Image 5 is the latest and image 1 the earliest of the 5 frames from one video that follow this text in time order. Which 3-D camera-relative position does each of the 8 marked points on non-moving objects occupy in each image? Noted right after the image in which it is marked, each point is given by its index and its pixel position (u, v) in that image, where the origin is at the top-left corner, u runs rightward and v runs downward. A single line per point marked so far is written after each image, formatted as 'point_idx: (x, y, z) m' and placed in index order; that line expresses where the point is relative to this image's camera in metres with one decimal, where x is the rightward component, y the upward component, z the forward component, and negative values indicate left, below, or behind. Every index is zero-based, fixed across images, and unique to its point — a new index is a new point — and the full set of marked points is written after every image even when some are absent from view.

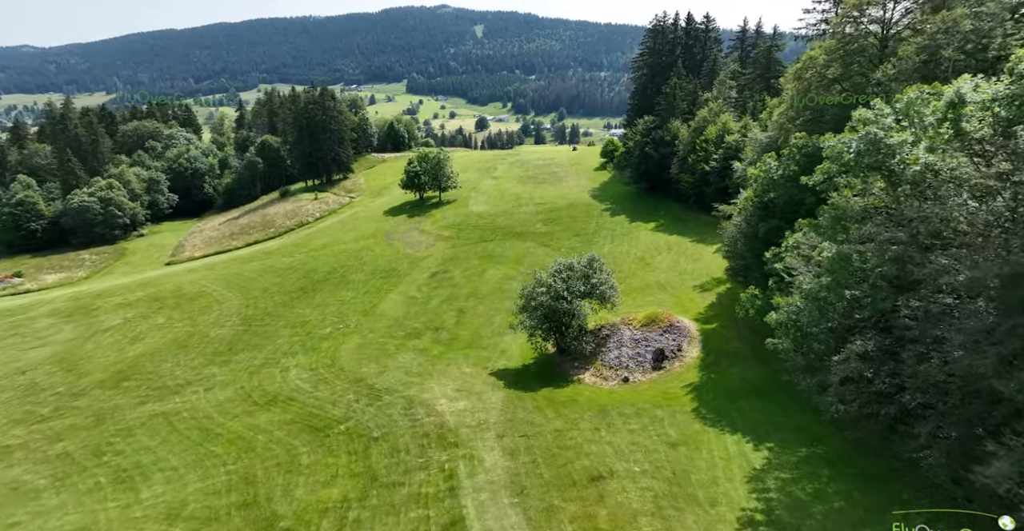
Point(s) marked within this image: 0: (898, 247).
0: (+11.2, +0.6, +14.5) m
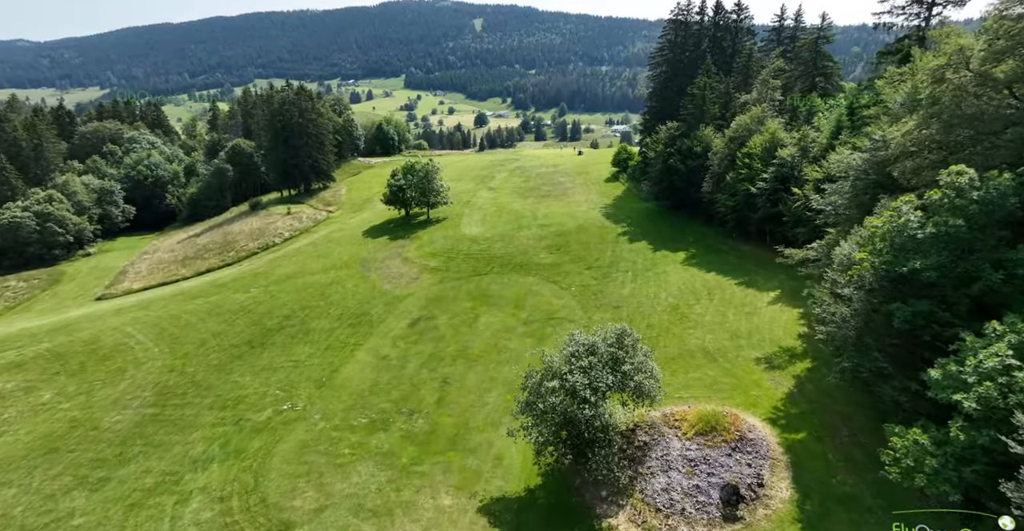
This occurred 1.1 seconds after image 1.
0: (+11.2, -3.0, +5.5) m
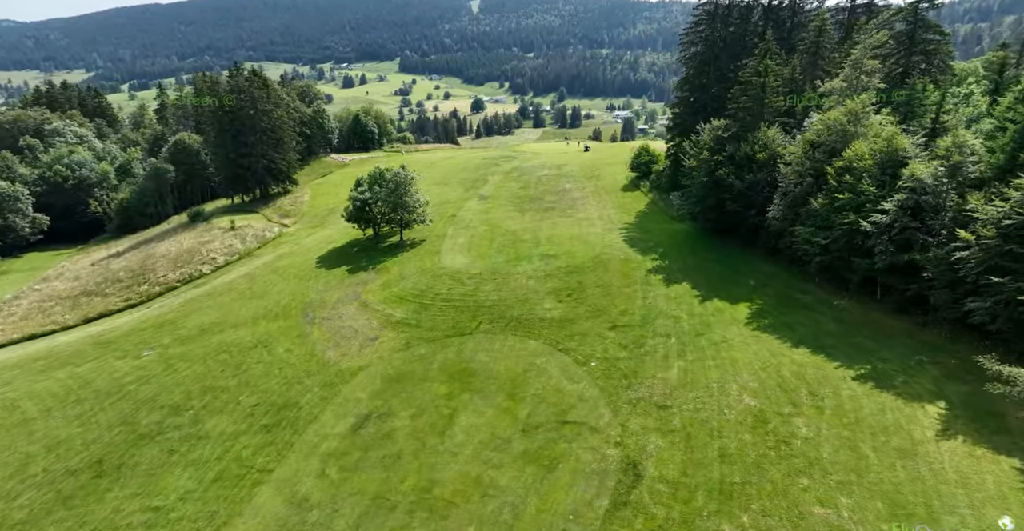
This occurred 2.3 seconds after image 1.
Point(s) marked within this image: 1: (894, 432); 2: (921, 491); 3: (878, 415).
0: (+11.1, -7.5, -6.8) m
1: (+14.6, -6.5, +18.7) m
2: (+13.6, -7.5, +16.4) m
3: (+14.6, -6.1, +19.6) m
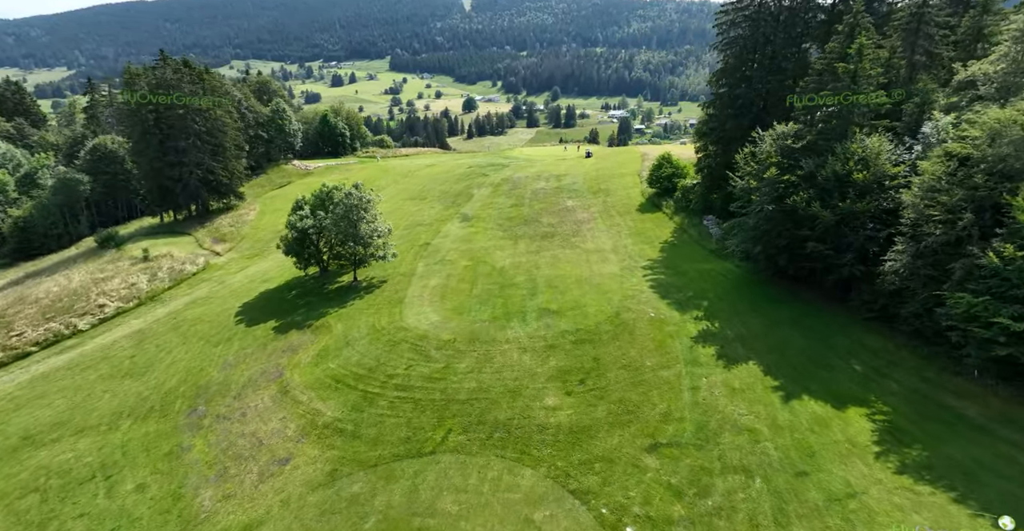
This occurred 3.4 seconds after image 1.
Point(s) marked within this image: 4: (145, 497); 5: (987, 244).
0: (+11.0, -10.9, -18.0) m
1: (+14.1, -9.9, +7.5) m
2: (+13.2, -10.9, +5.2) m
3: (+14.2, -9.5, +8.4) m
4: (-13.8, -8.6, +19.0) m
5: (+17.2, +0.8, +18.1) m
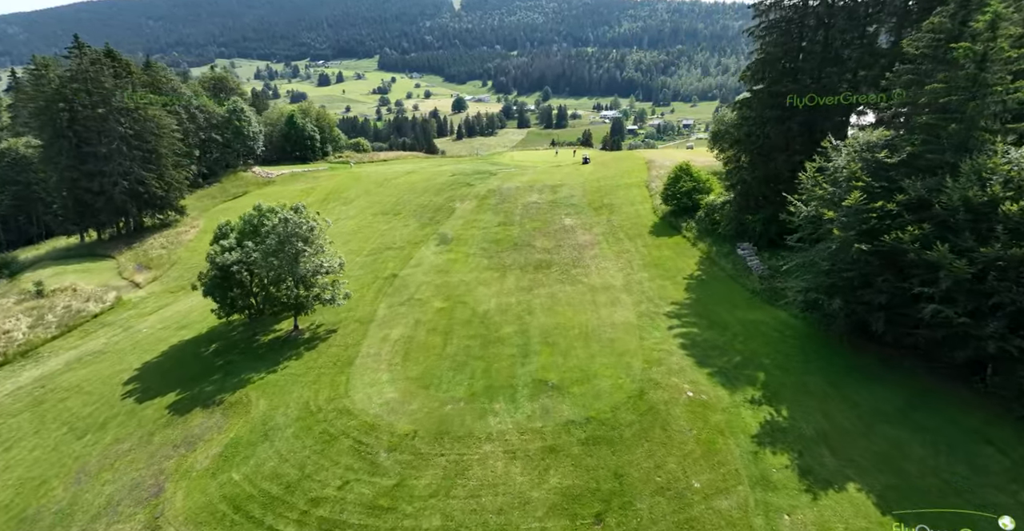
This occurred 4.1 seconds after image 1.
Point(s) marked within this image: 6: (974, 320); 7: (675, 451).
0: (+11.1, -13.3, -26.0) m
1: (+13.9, -12.3, -0.4) m
2: (+12.9, -13.4, -2.8) m
3: (+13.9, -12.0, +0.5) m
4: (-14.3, -11.1, +10.6) m
5: (+16.7, -1.7, +10.2) m
6: (+15.4, -1.8, +16.7) m
7: (+5.9, -6.3, +17.9) m
